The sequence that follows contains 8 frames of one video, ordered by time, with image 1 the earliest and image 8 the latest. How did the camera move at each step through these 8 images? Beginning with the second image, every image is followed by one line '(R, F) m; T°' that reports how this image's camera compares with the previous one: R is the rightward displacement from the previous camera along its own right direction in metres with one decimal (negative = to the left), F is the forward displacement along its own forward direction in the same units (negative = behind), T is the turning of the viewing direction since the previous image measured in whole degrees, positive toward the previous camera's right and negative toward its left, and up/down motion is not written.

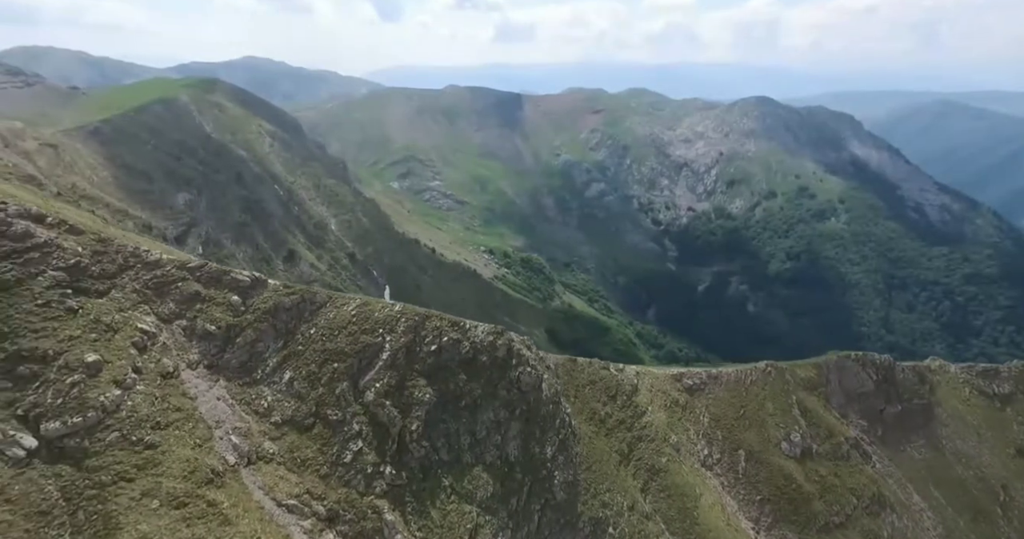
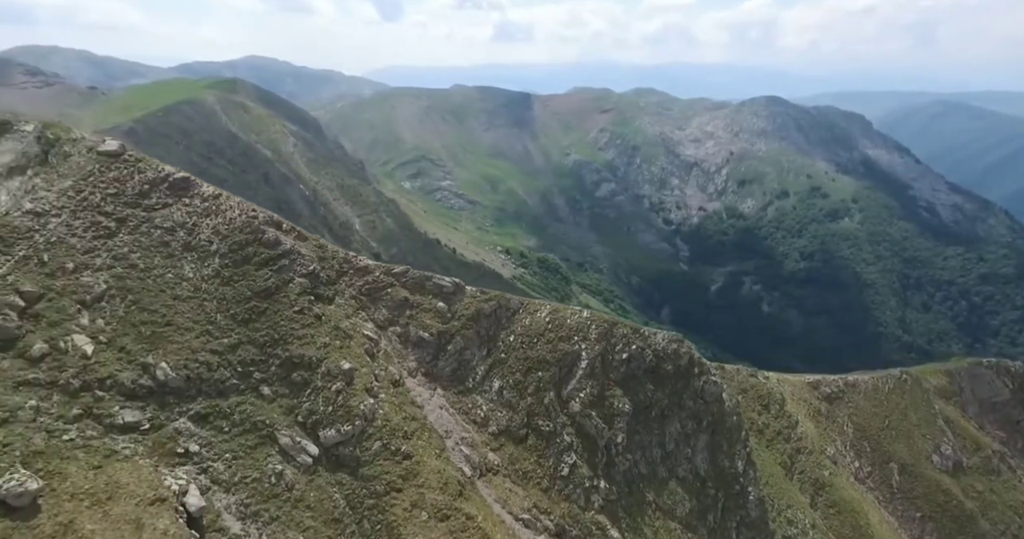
(-15.0, +1.1) m; -5°
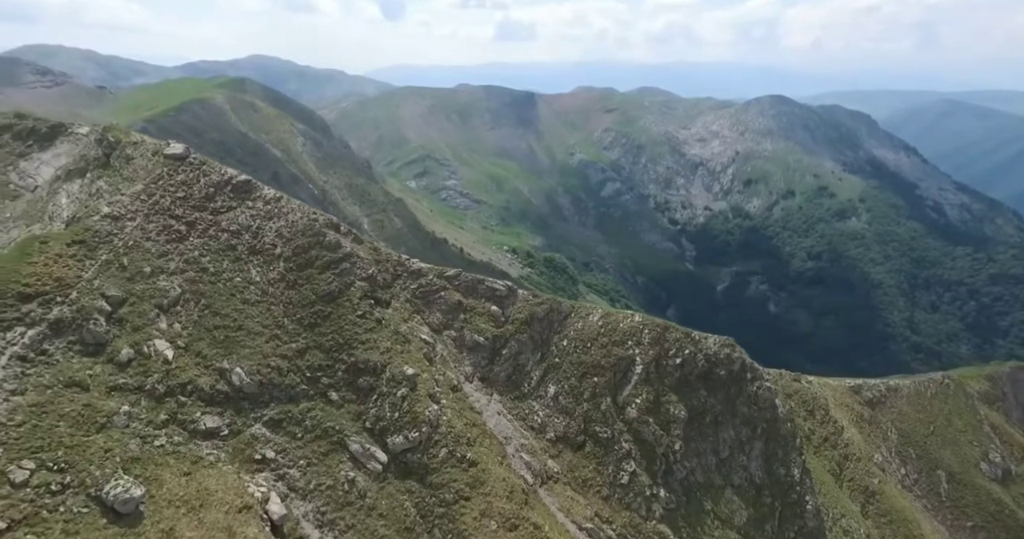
(-3.7, +0.8) m; -2°
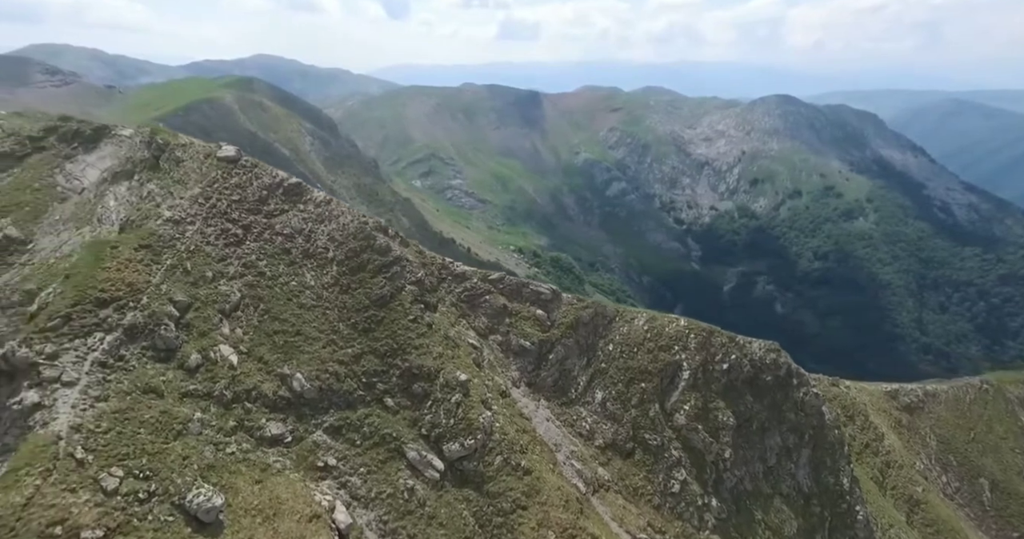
(-2.9, +0.7) m; -1°
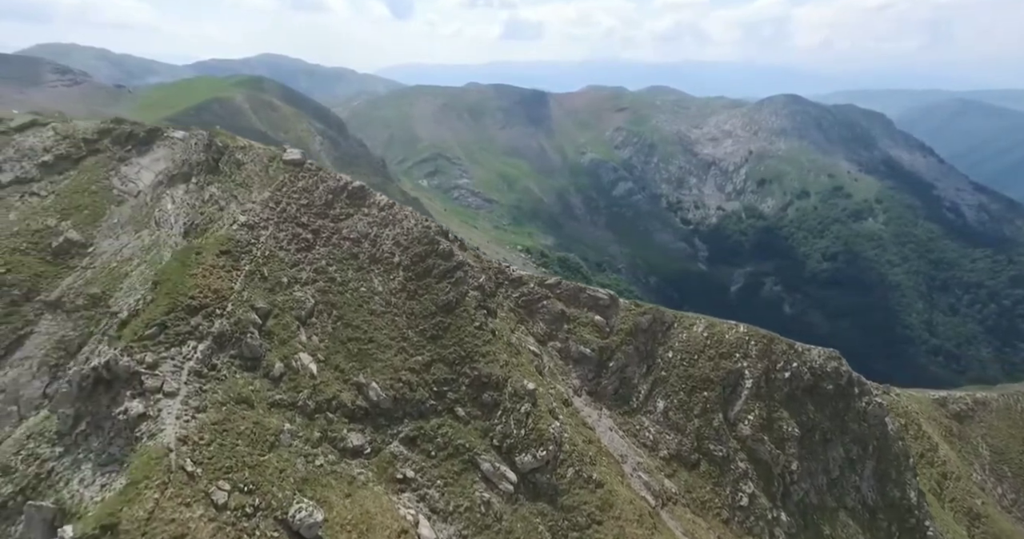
(-3.7, +1.0) m; -2°
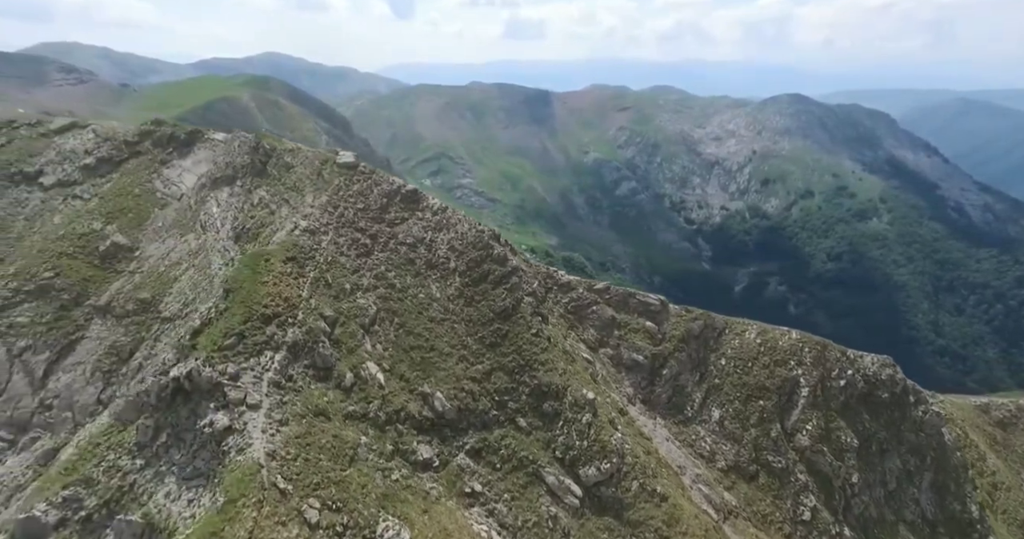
(-3.2, +1.1) m; -1°
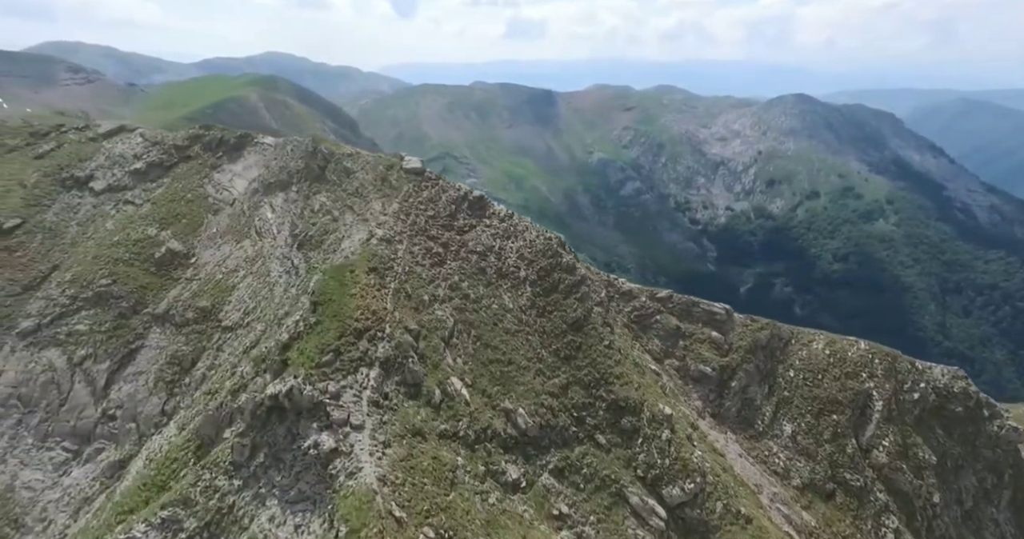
(-3.7, +1.3) m; -2°
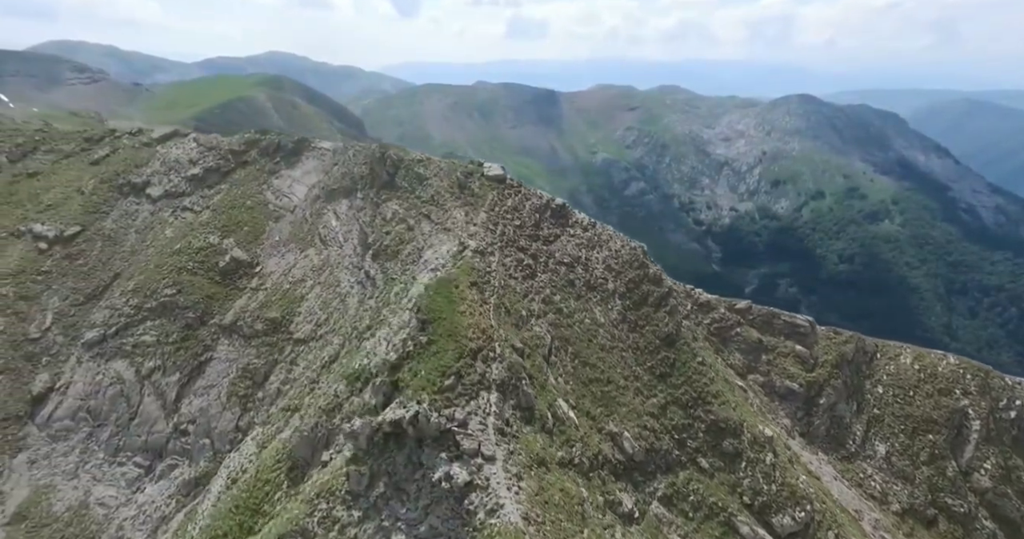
(-4.4, +1.7) m; -2°
